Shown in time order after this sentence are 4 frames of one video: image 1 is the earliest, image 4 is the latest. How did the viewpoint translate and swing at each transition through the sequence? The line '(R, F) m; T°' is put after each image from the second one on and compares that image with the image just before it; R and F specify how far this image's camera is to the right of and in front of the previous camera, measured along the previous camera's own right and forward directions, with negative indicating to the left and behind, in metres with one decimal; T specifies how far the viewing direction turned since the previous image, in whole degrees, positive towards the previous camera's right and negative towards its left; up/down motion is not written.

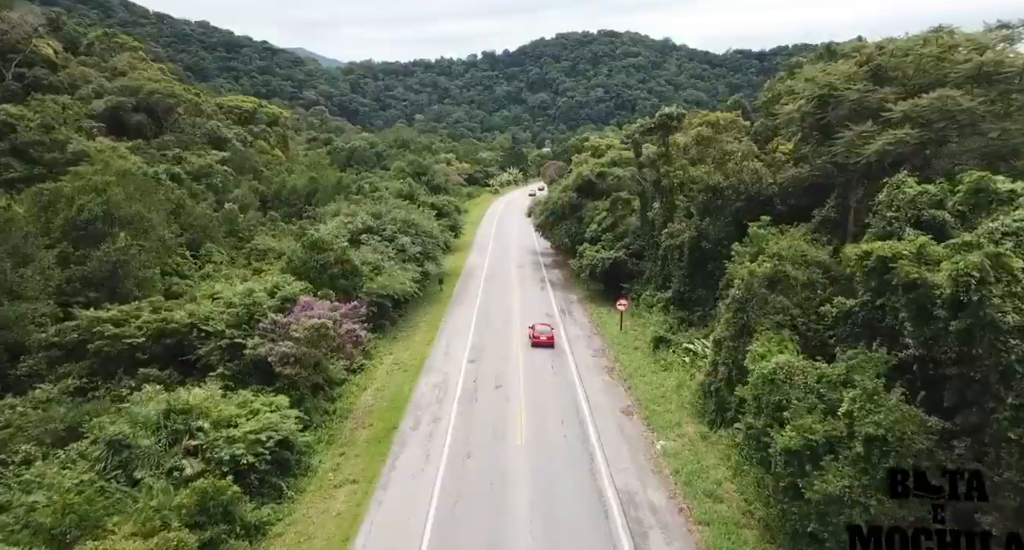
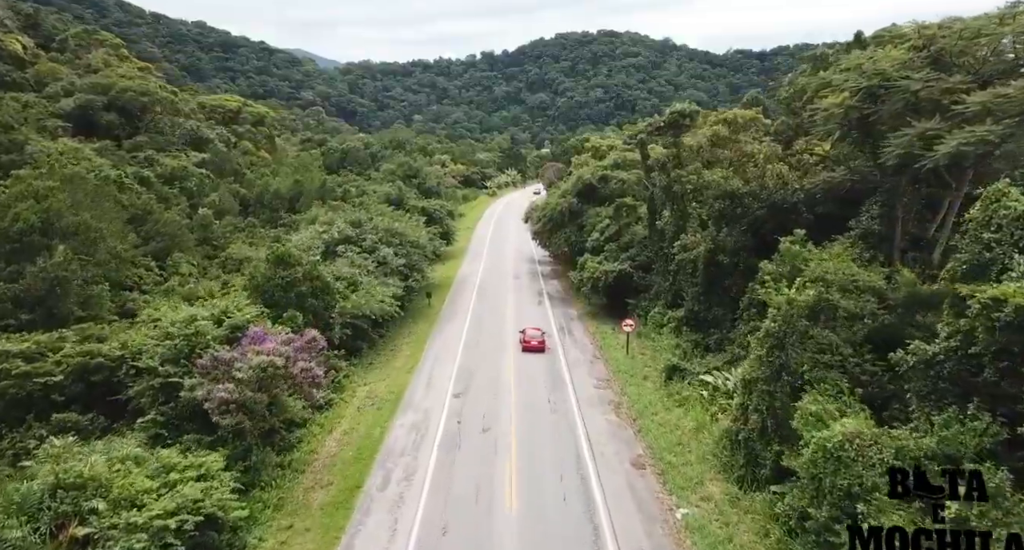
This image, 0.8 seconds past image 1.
(+0.3, +4.1) m; 0°
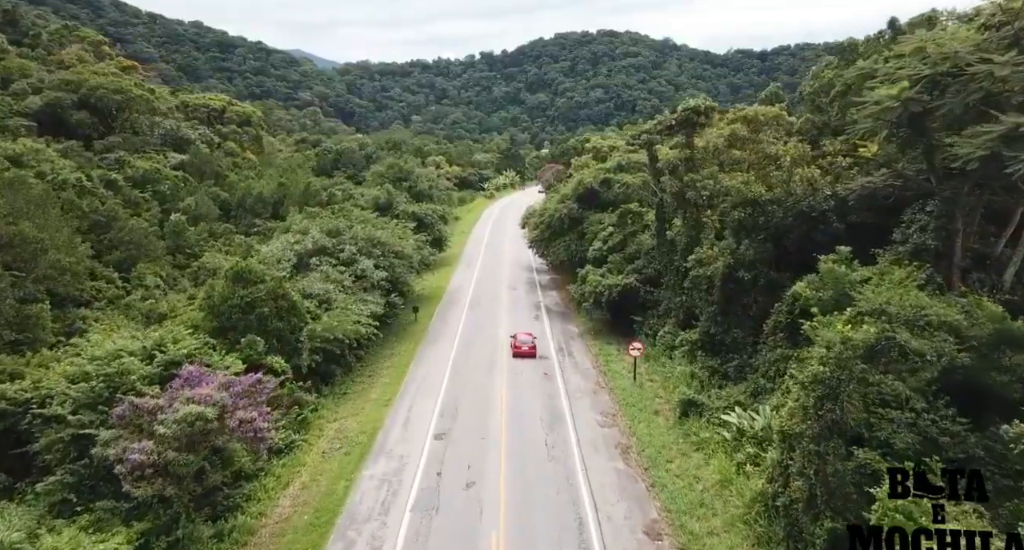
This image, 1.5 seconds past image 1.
(+0.3, +3.8) m; 0°
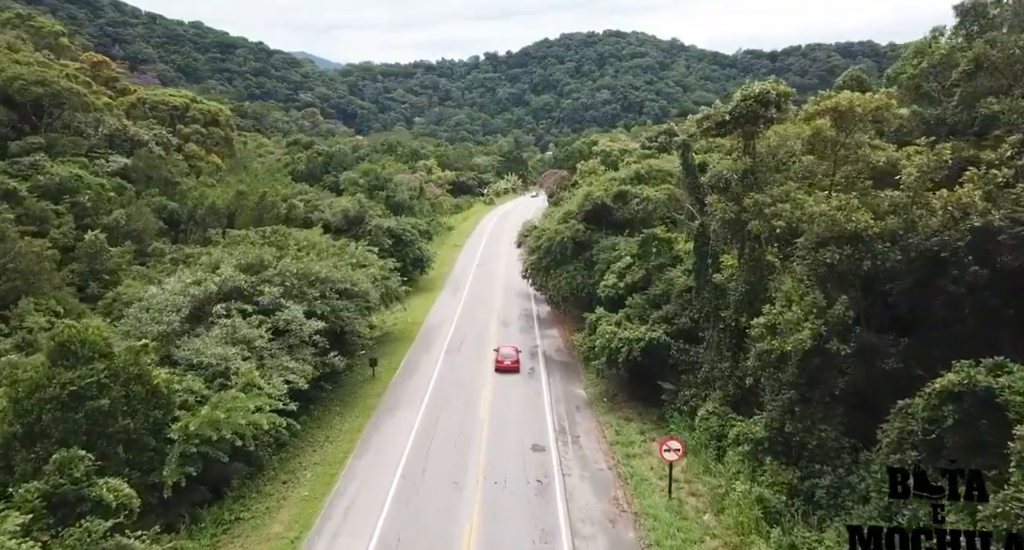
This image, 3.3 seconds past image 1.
(+0.7, +9.5) m; 0°
